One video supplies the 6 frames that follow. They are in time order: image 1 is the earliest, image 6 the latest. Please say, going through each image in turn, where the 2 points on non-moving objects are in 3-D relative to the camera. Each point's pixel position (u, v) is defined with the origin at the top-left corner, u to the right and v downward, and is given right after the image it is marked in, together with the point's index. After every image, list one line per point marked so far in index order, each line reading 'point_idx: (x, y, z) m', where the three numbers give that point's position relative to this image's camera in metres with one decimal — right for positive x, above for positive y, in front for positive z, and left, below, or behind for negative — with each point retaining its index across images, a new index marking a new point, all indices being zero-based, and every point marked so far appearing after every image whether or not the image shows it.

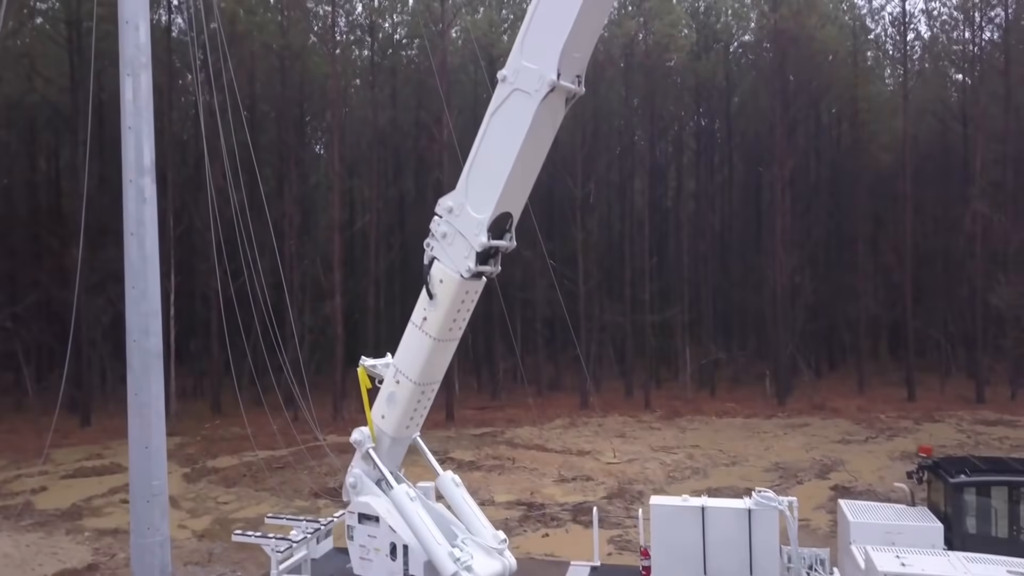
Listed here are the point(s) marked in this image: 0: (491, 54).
0: (-0.4, +5.2, +17.9) m
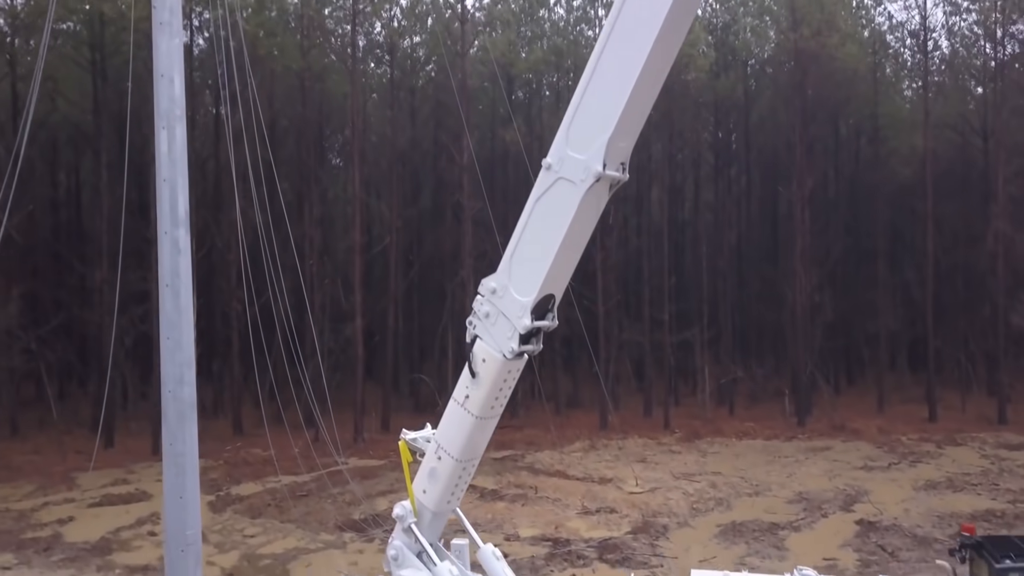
0: (0.0, +4.8, +18.0) m
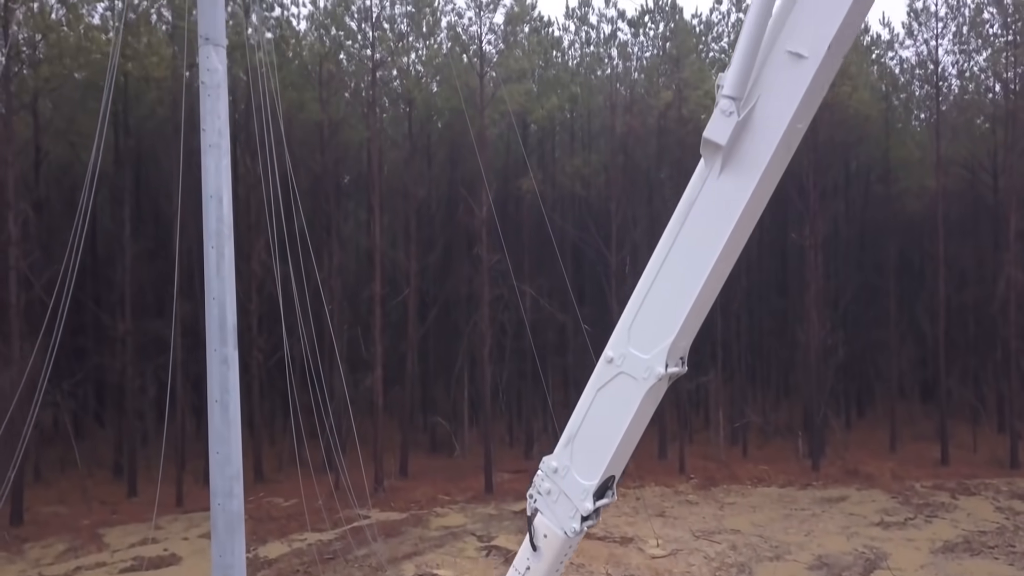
0: (+0.3, +3.7, +18.2) m
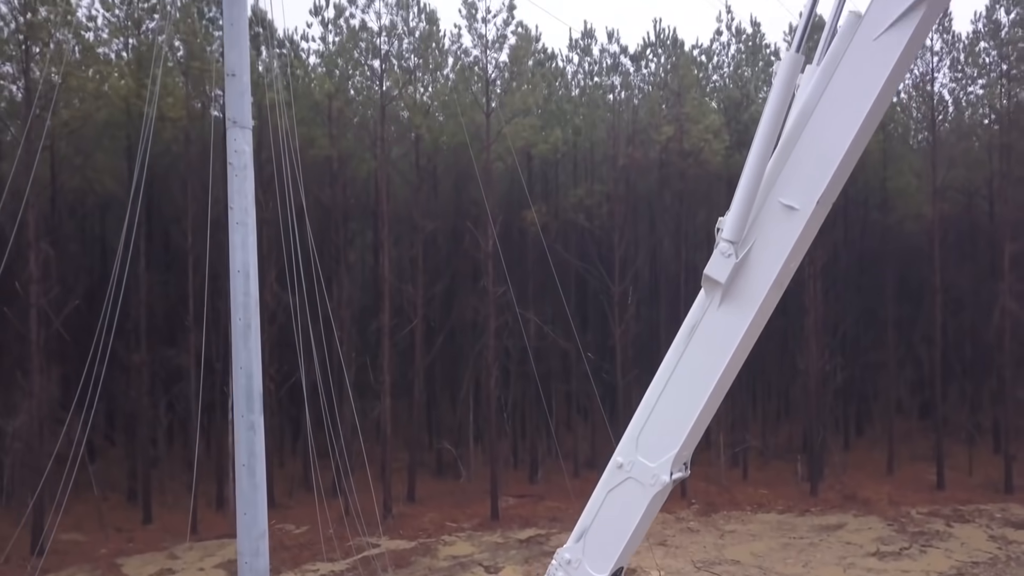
0: (+0.5, +3.1, +18.6) m
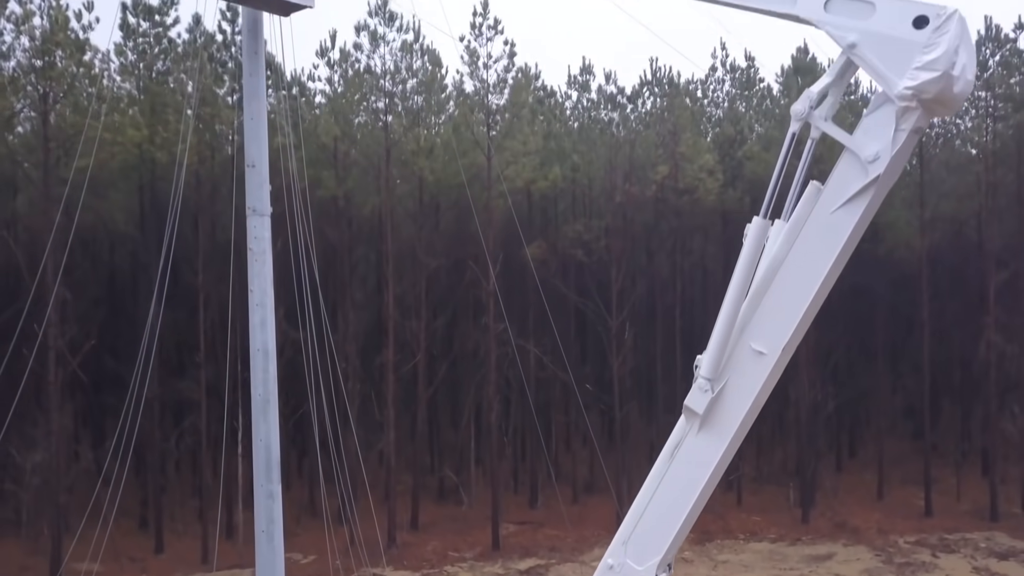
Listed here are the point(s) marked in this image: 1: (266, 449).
0: (+0.5, +2.3, +19.1) m
1: (-2.5, -1.6, +8.2) m
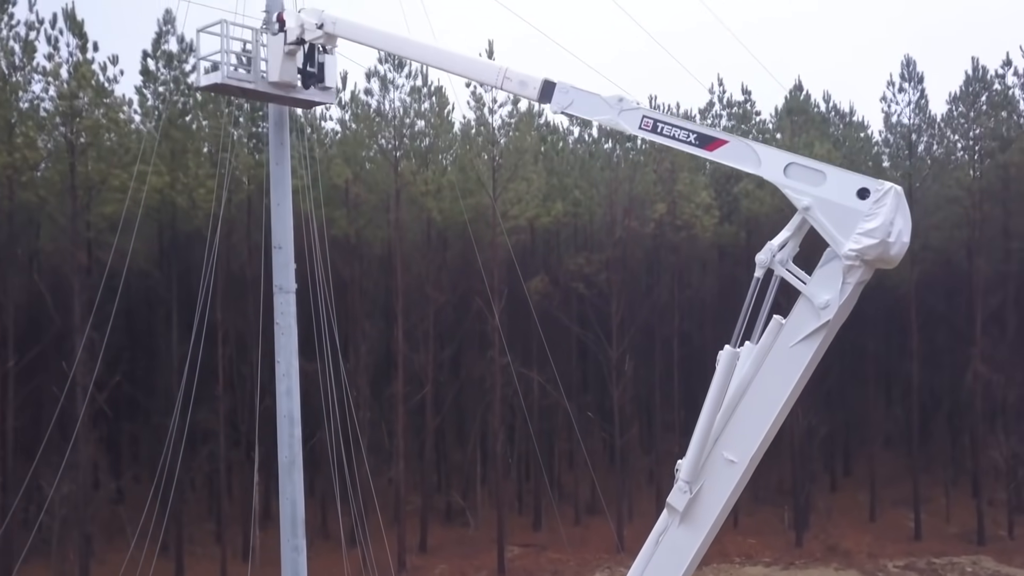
0: (+0.6, +1.5, +19.9) m
1: (-2.4, -2.4, +8.9) m
